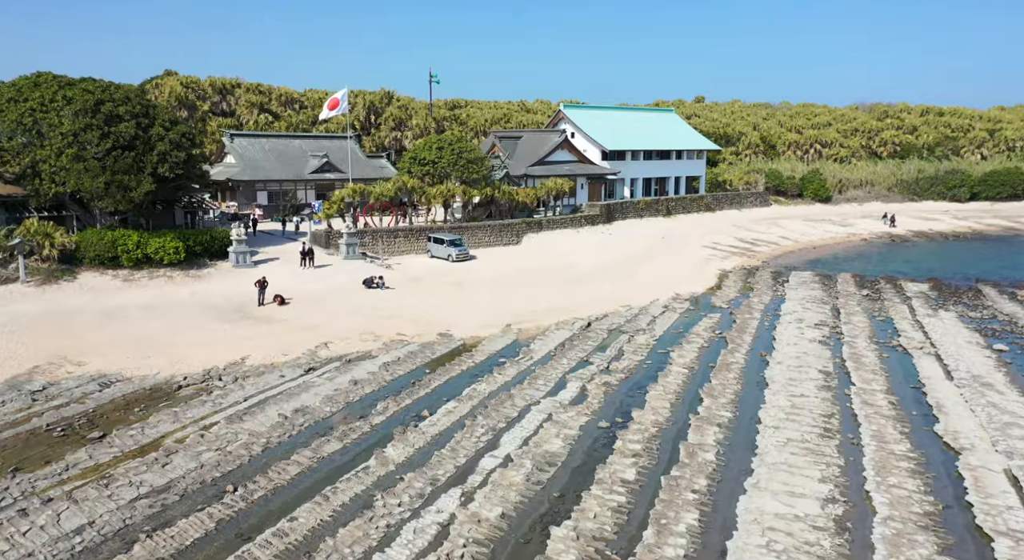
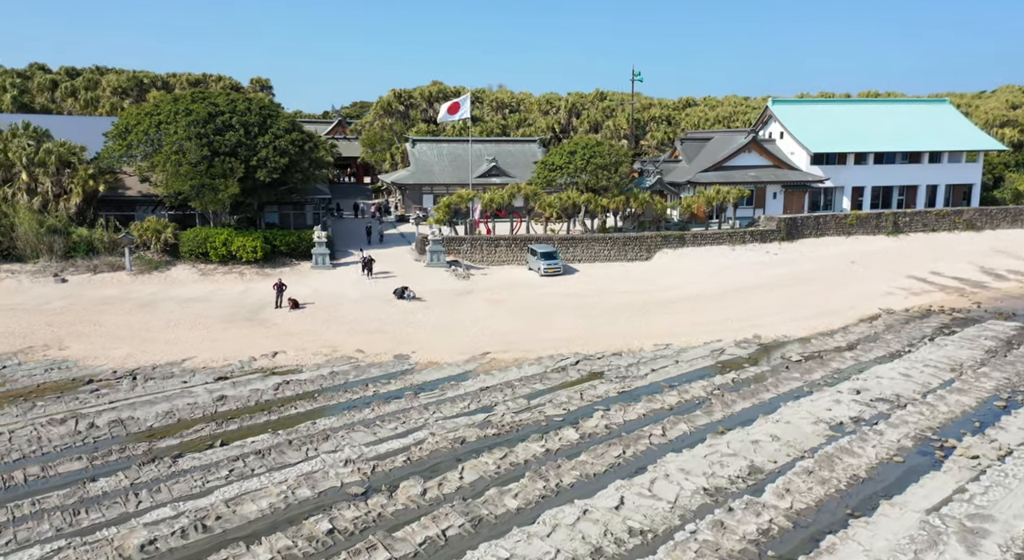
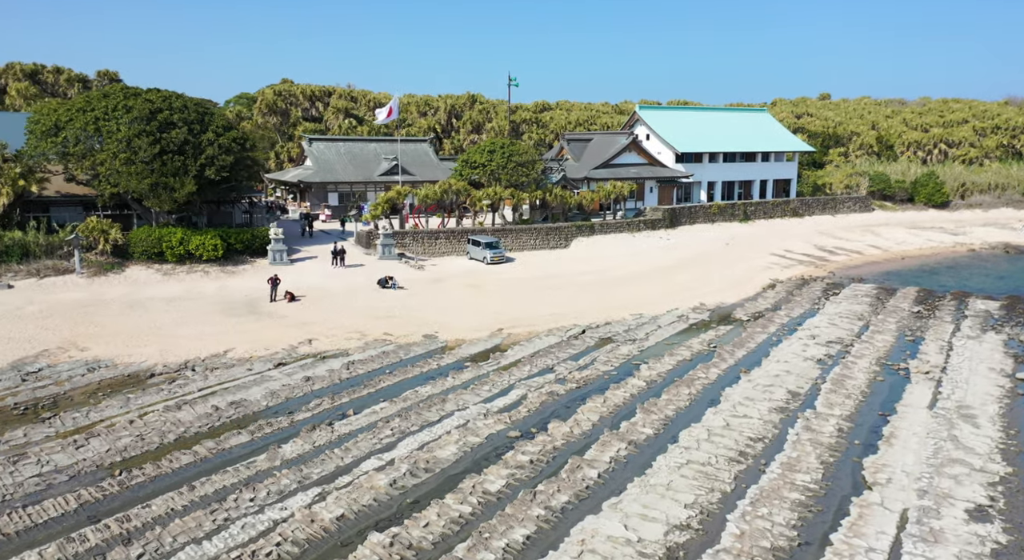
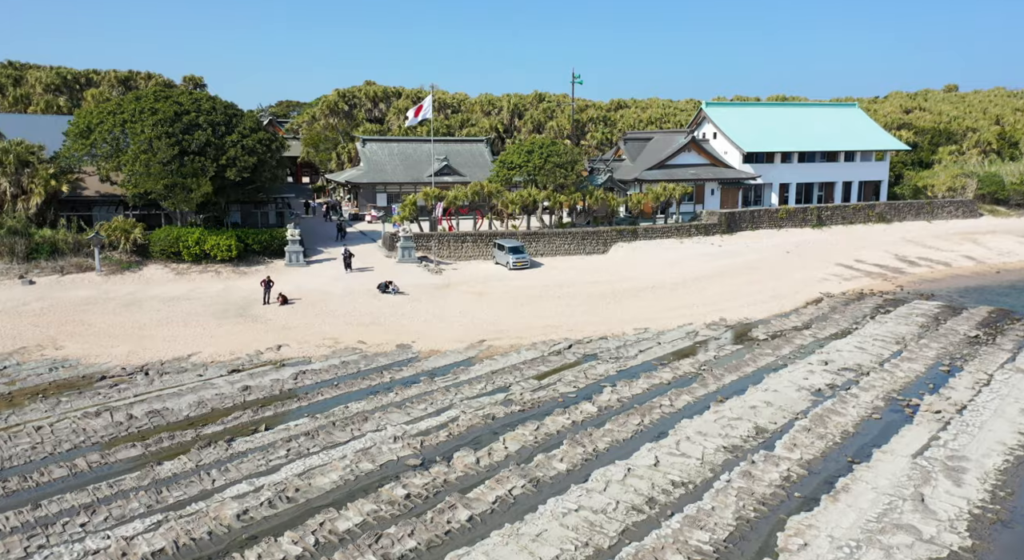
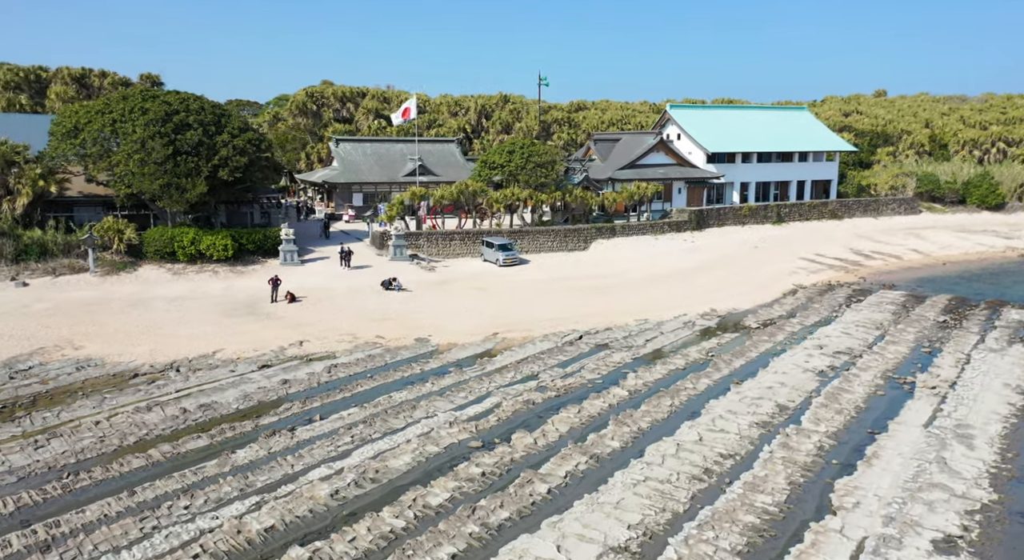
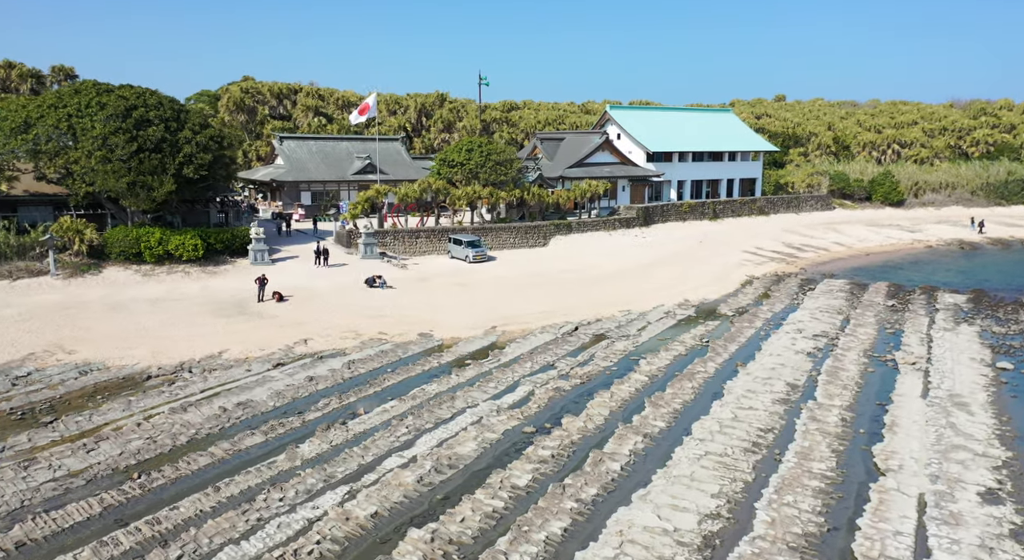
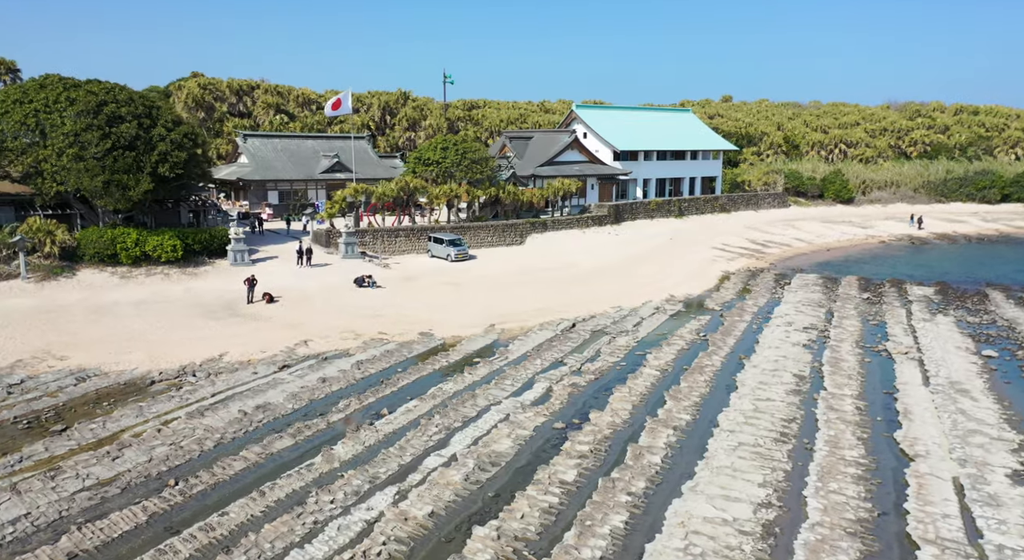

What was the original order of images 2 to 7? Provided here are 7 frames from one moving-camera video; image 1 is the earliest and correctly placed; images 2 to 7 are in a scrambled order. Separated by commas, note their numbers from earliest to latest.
7, 6, 3, 5, 4, 2
